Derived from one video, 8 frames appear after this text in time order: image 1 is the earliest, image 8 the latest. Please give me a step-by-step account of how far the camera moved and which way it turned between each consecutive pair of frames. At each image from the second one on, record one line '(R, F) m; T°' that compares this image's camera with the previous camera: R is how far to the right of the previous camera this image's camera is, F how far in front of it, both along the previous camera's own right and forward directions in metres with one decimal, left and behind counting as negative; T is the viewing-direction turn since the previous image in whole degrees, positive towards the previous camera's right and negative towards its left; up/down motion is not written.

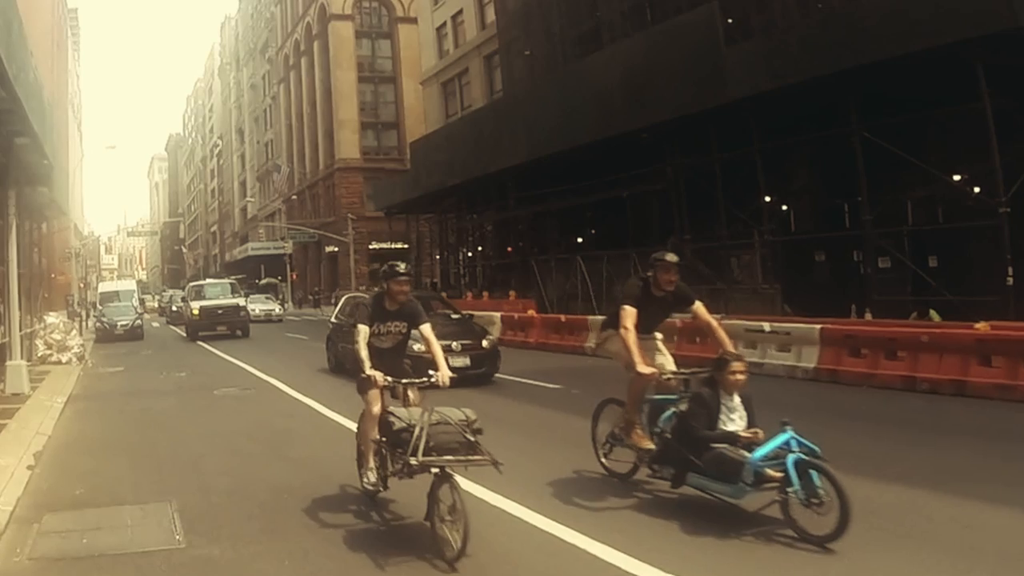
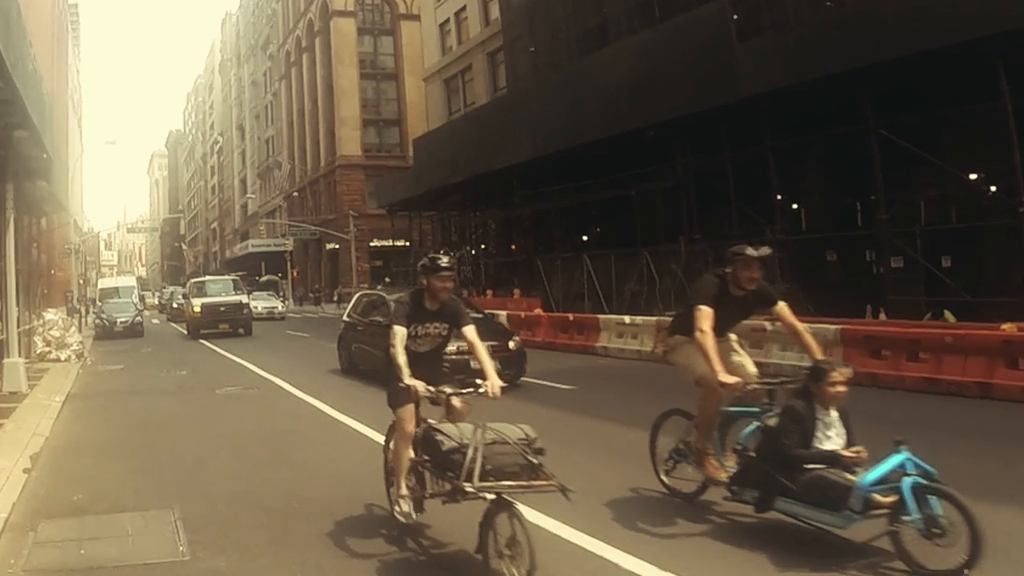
(-0.2, +0.4) m; 0°
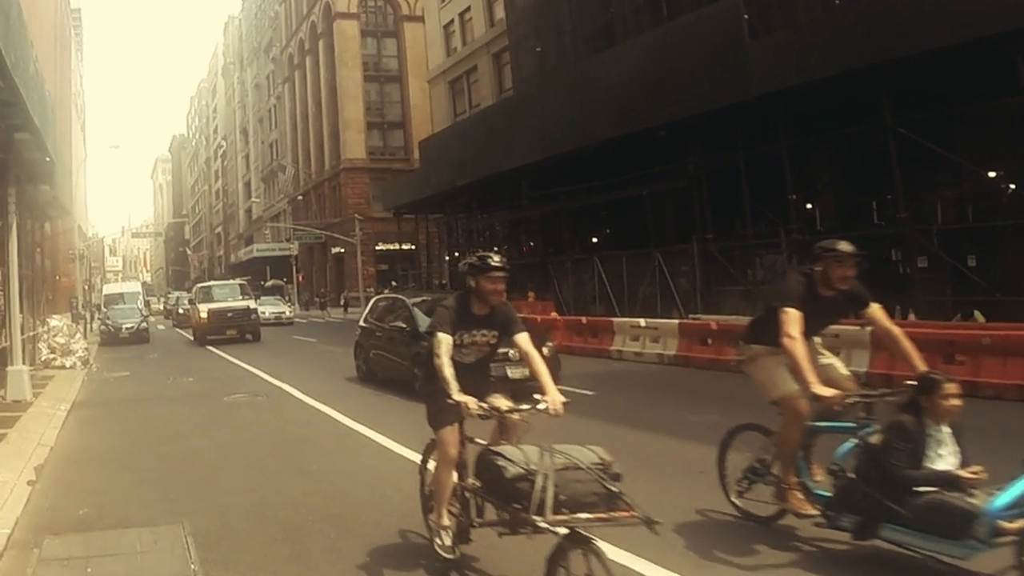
(-0.2, +0.3) m; 0°
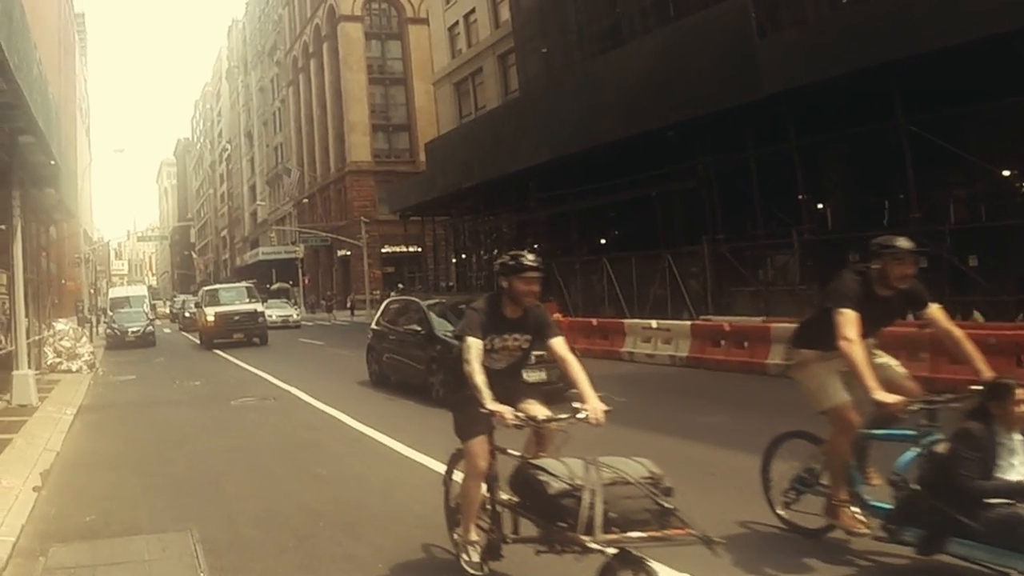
(-0.1, +0.2) m; 0°
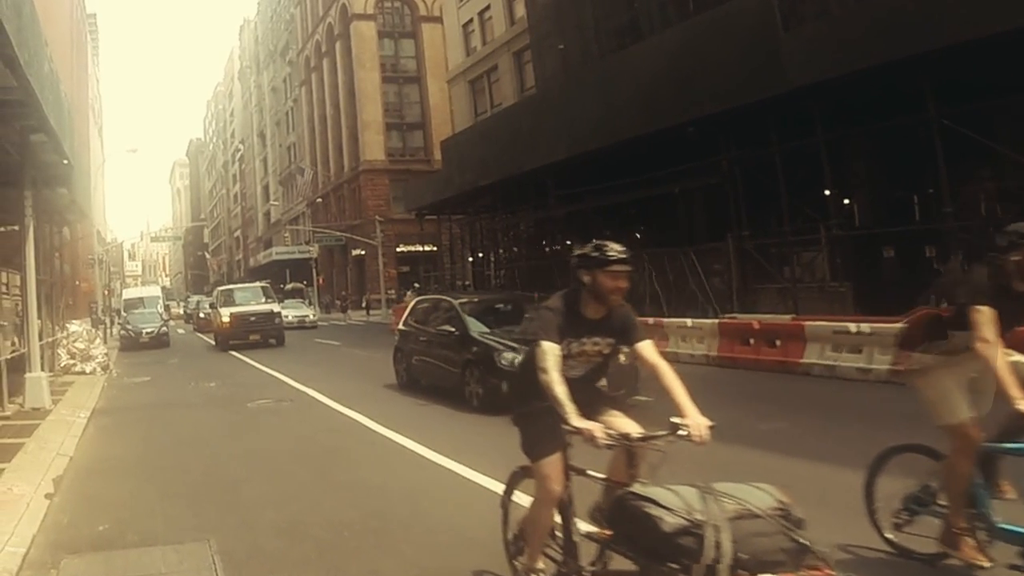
(-0.2, +0.4) m; -1°
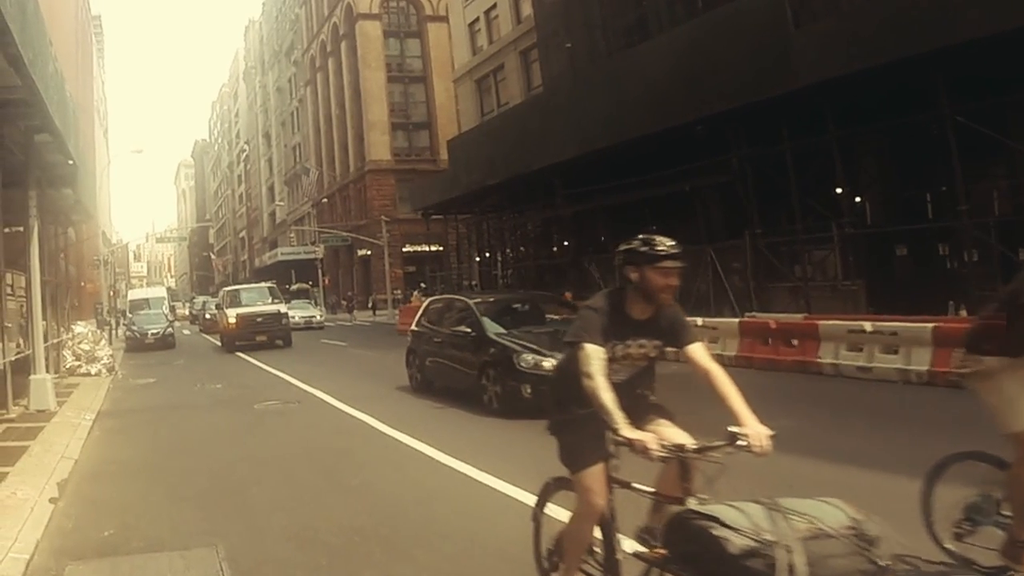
(-0.1, +0.2) m; 0°
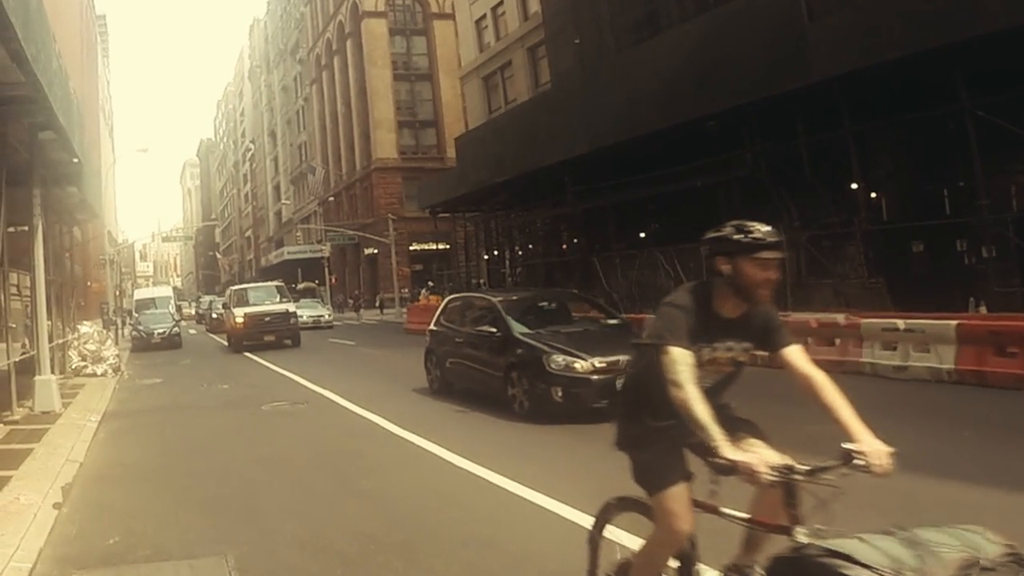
(-0.1, +0.3) m; 0°
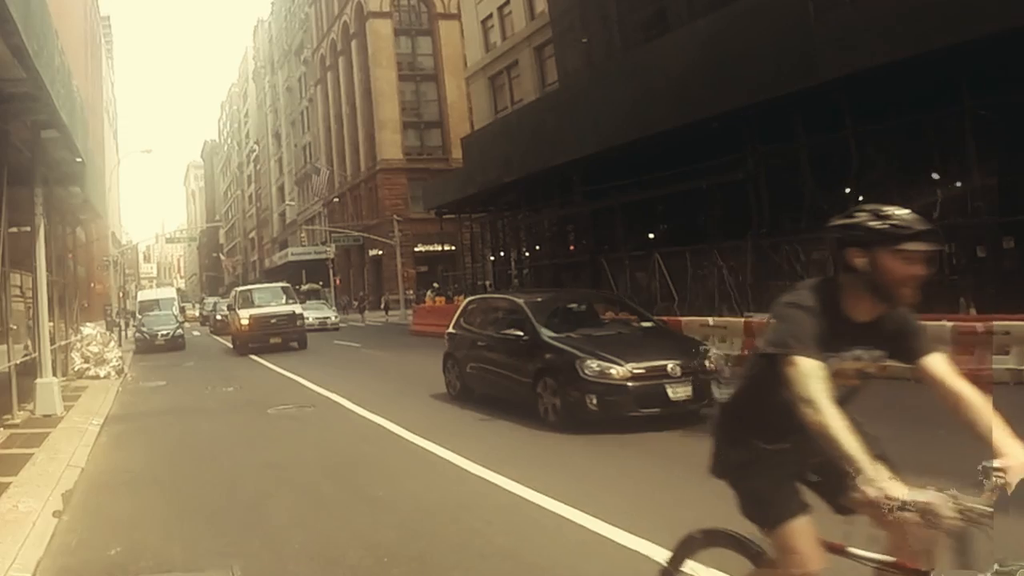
(-0.1, +0.3) m; 0°
